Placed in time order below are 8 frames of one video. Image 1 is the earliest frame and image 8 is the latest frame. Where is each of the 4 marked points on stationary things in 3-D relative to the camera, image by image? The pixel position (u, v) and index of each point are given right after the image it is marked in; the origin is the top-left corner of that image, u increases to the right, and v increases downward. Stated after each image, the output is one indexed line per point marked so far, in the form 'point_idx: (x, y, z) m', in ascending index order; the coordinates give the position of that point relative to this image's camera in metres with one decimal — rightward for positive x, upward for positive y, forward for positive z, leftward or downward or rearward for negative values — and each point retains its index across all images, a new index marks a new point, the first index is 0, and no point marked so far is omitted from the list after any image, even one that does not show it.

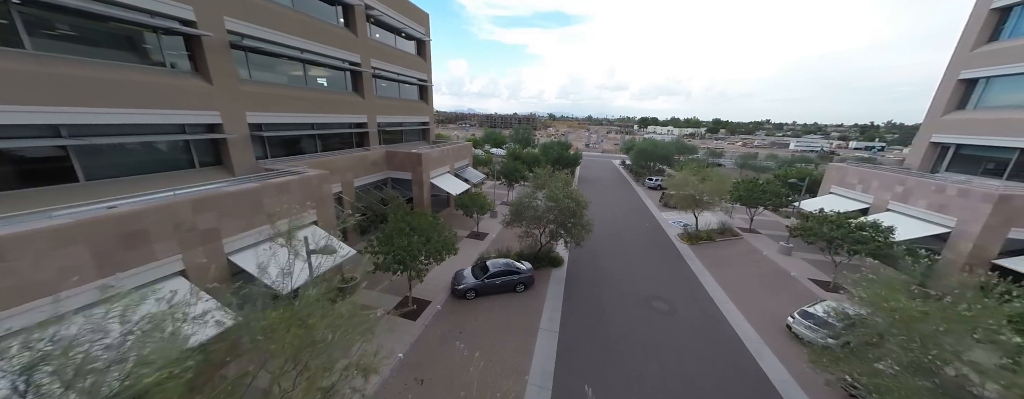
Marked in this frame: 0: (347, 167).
0: (-10.2, +2.0, +17.5) m
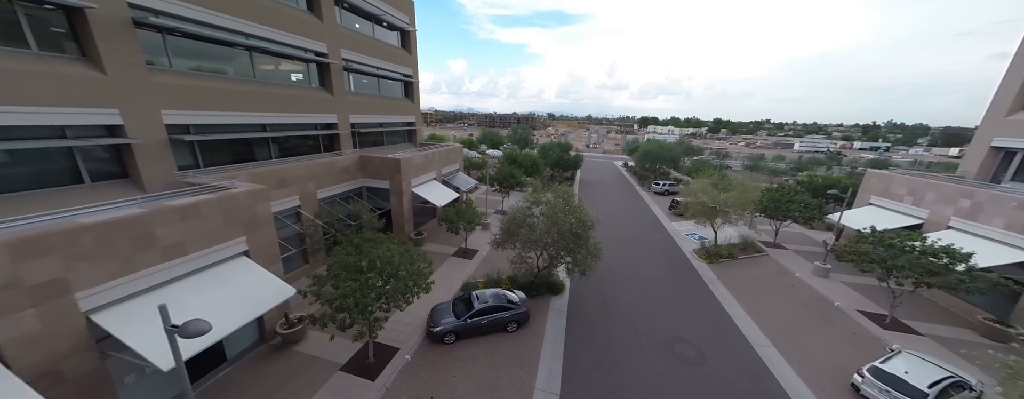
0: (-10.6, +1.2, +14.7) m
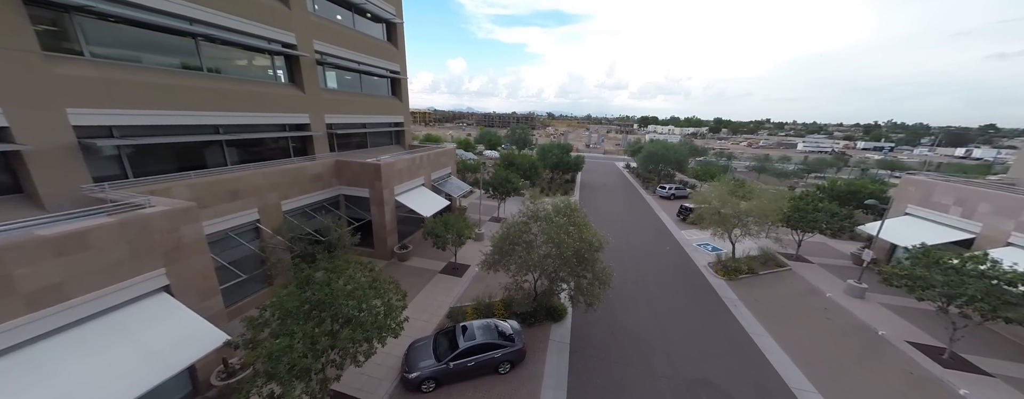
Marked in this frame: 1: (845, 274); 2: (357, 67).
0: (-10.9, +0.6, +12.7) m
1: (+19.8, -4.5, +16.9) m
2: (-10.4, +8.9, +19.0) m
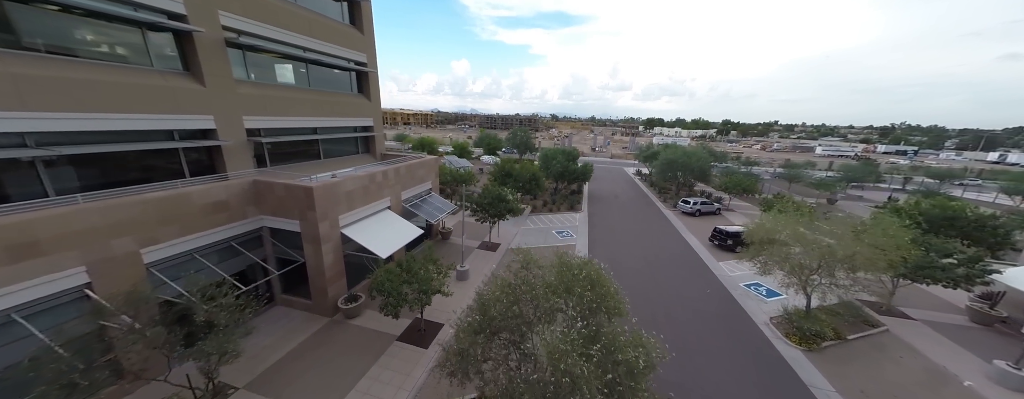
0: (-11.4, -0.8, +8.0) m
1: (+19.3, -6.0, +11.9) m
2: (-10.8, +7.4, +14.4) m
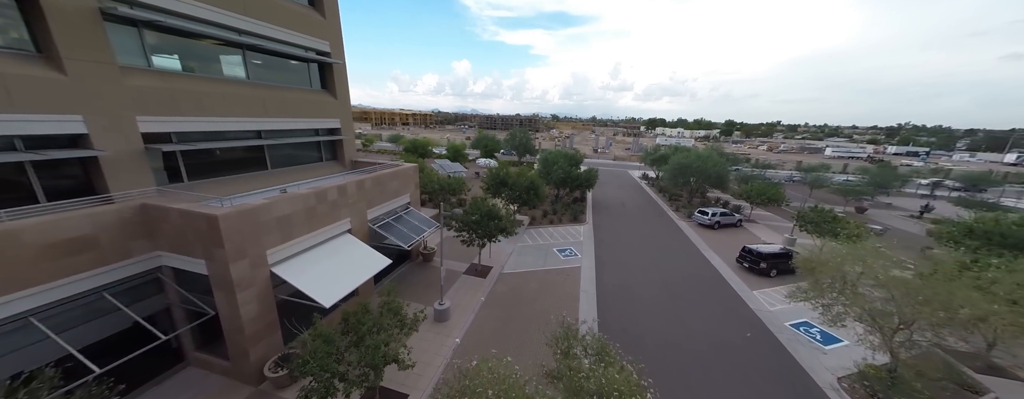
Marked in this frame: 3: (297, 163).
0: (-11.8, -1.7, +4.9) m
1: (+18.9, -7.0, +8.7) m
2: (-11.2, +6.5, +11.3) m
3: (-11.3, +1.9, +15.1) m
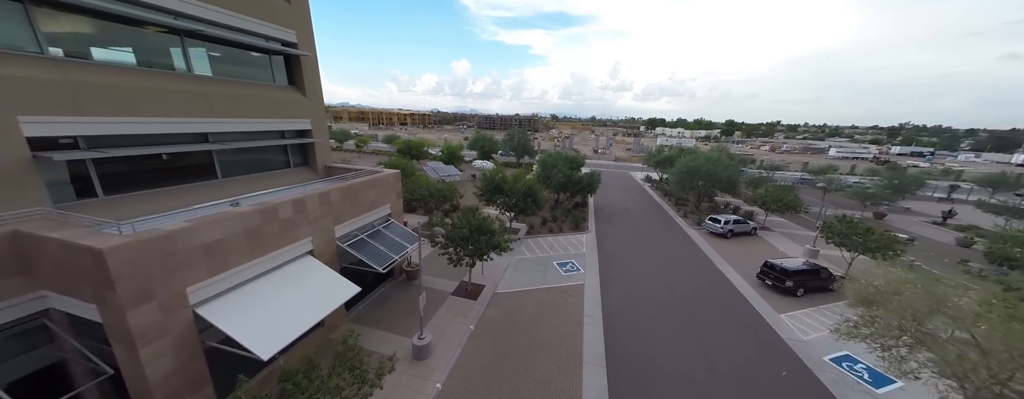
0: (-12.1, -2.3, +2.9) m
1: (+18.7, -7.5, +6.8) m
2: (-11.5, +5.9, +9.3) m
3: (-11.6, +1.3, +13.1) m
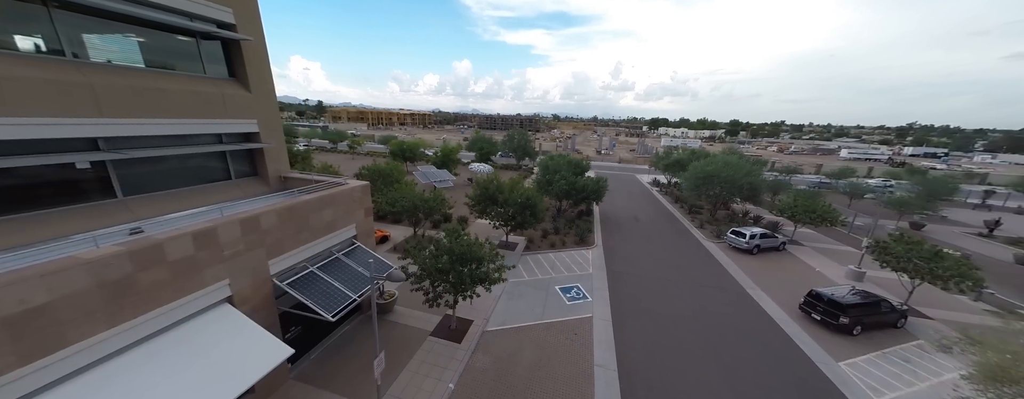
0: (-12.4, -3.0, +0.3) m
1: (+18.3, -8.3, +4.0) m
2: (-11.8, +5.2, +6.6) m
3: (-11.9, +0.6, +10.4) m
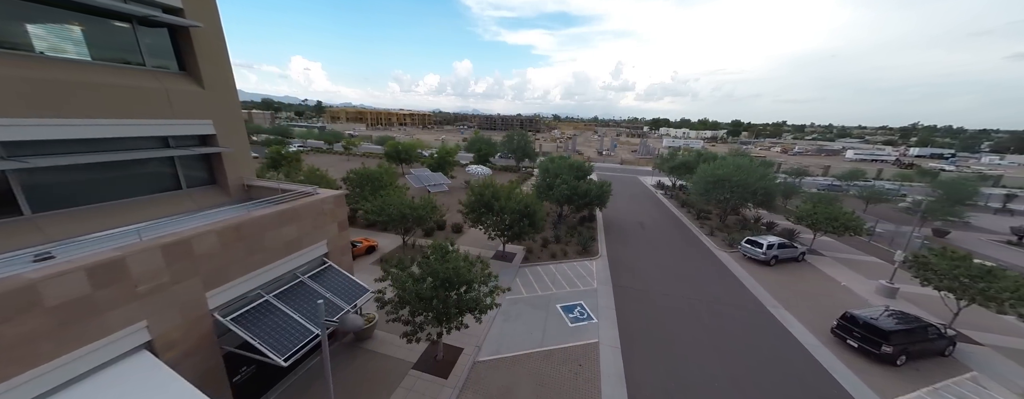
0: (-12.6, -3.5, -1.3) m
1: (+18.1, -8.8, +2.4) m
2: (-12.0, +4.7, +5.1) m
3: (-12.1, +0.1, +8.8) m
